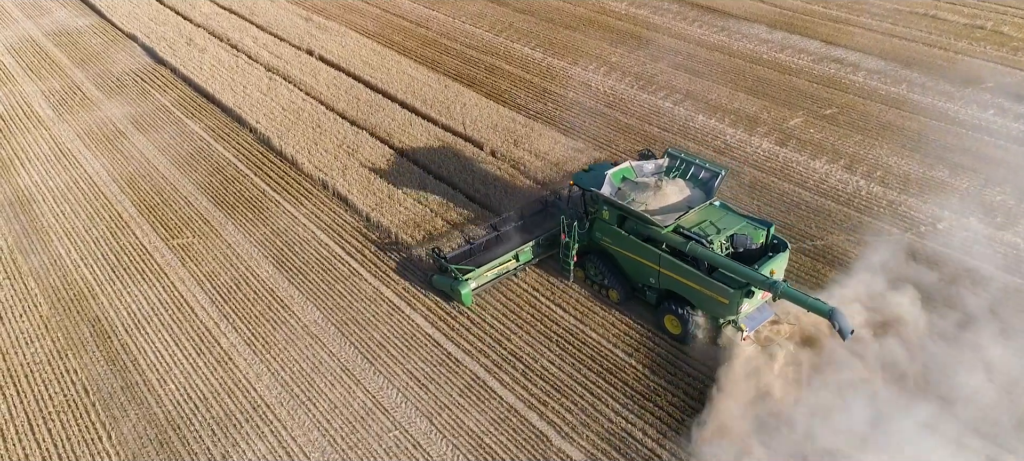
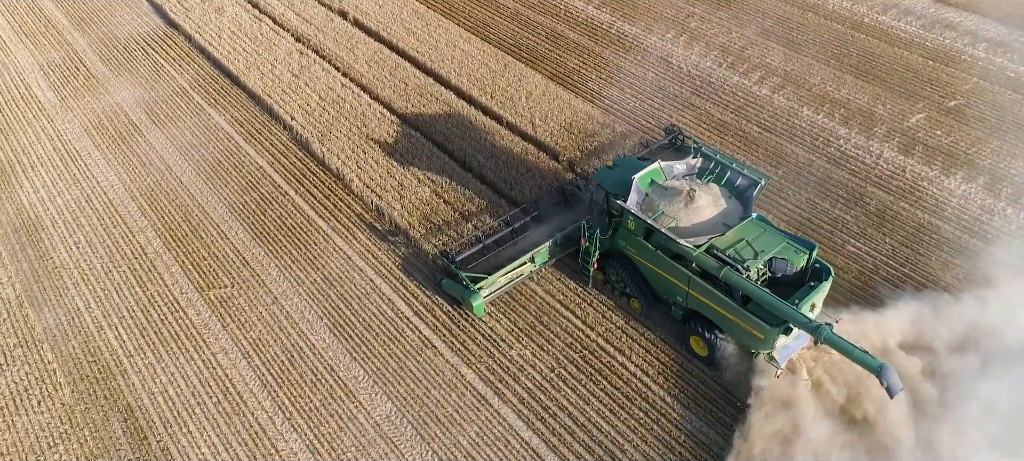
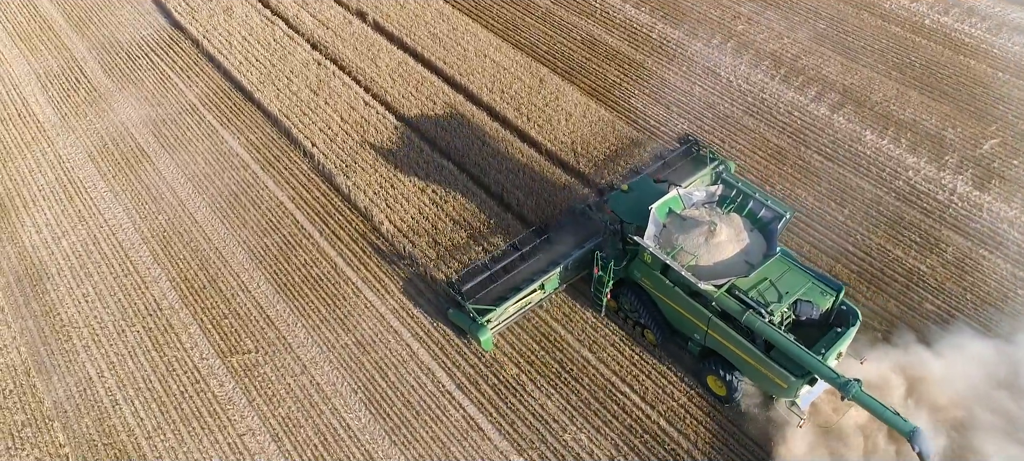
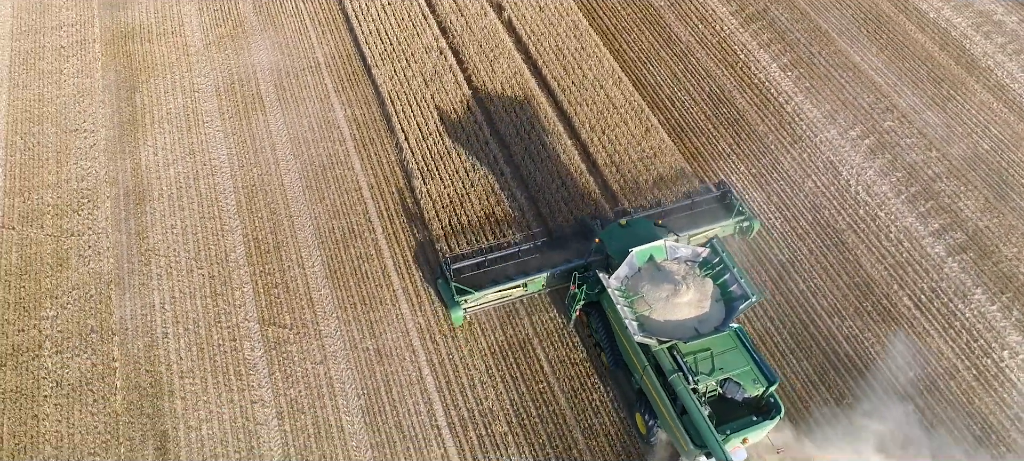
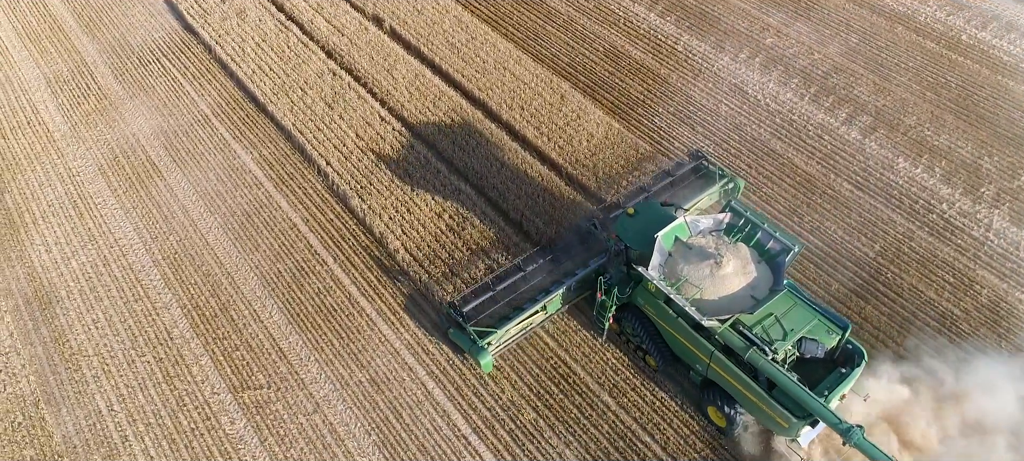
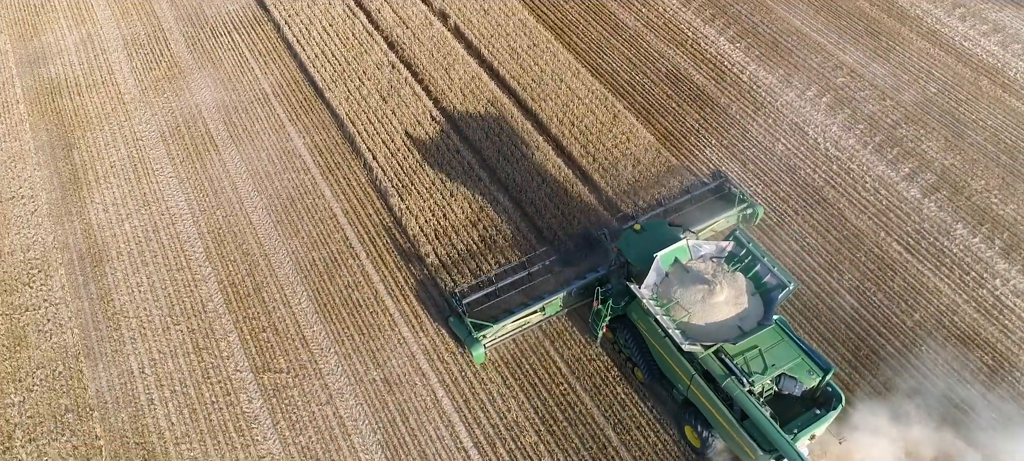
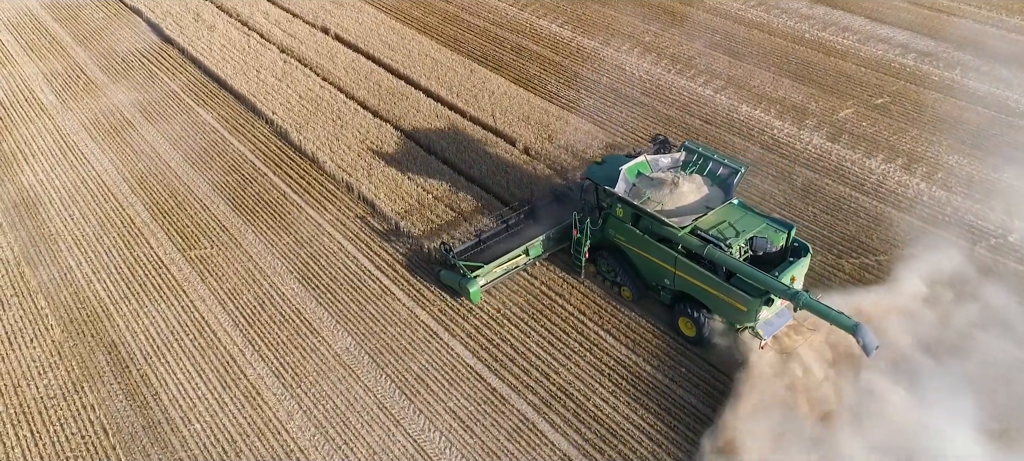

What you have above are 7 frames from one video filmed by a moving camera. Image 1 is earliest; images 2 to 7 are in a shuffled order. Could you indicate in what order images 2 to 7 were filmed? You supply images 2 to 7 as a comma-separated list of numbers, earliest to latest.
7, 2, 3, 5, 6, 4
